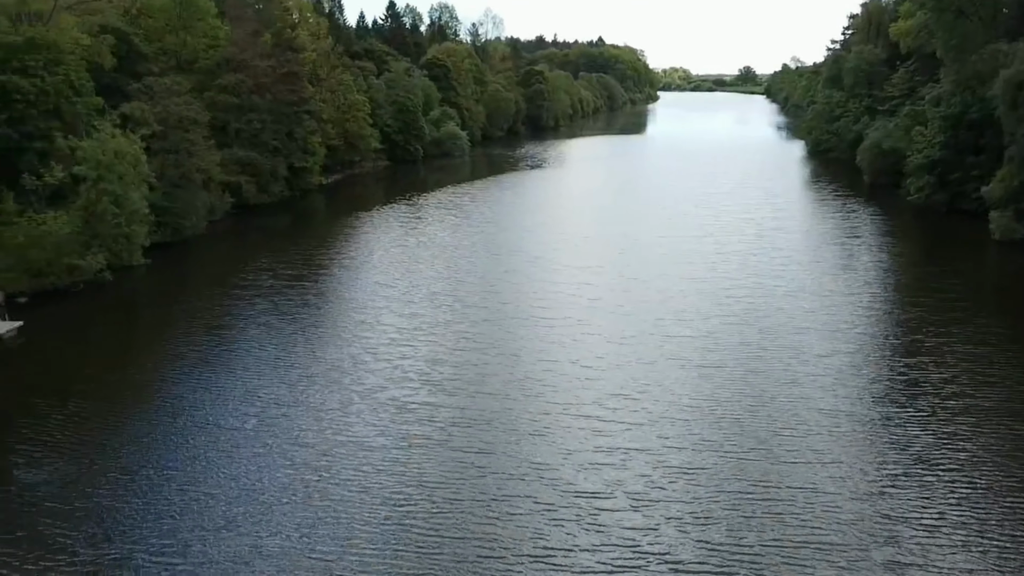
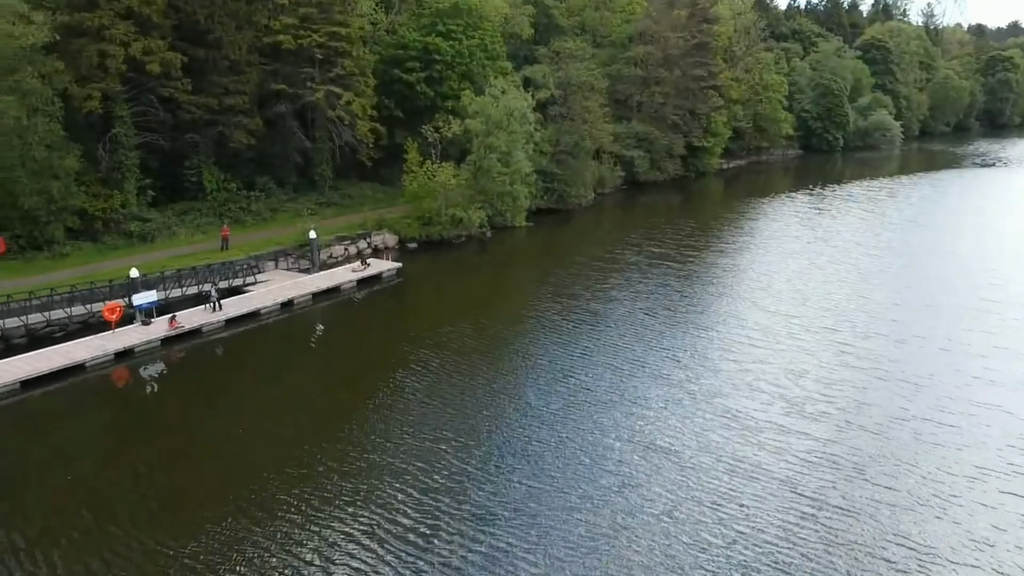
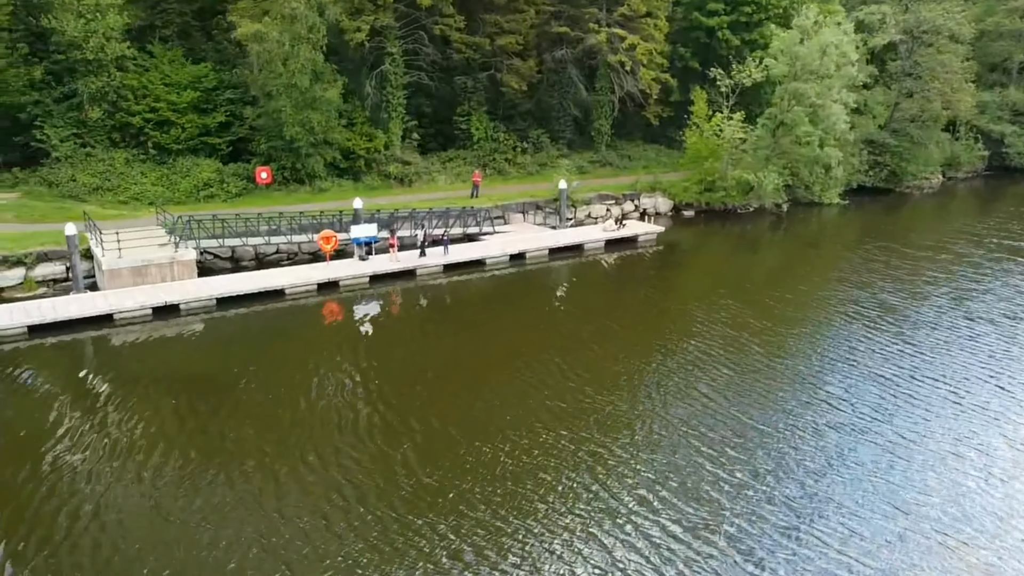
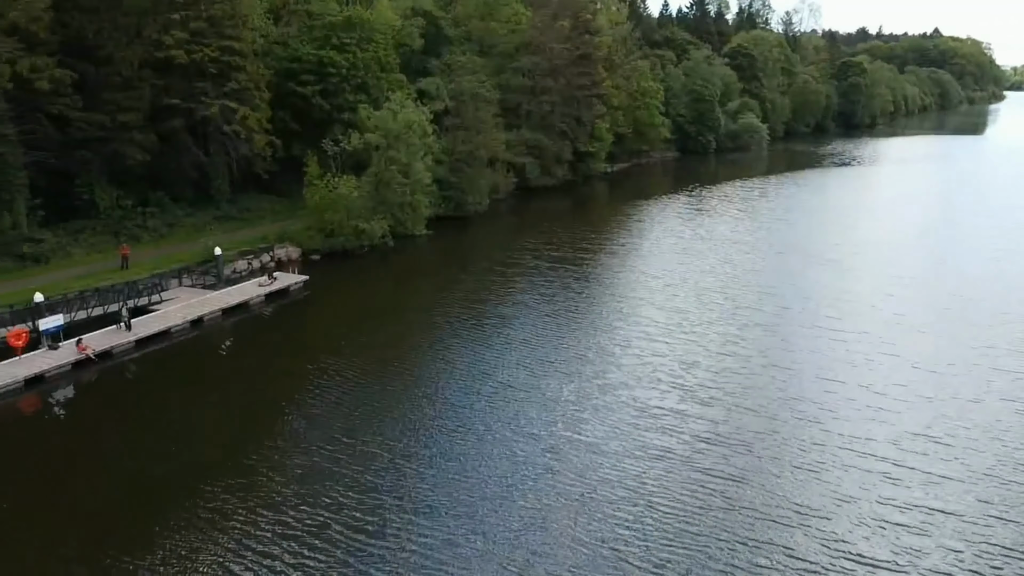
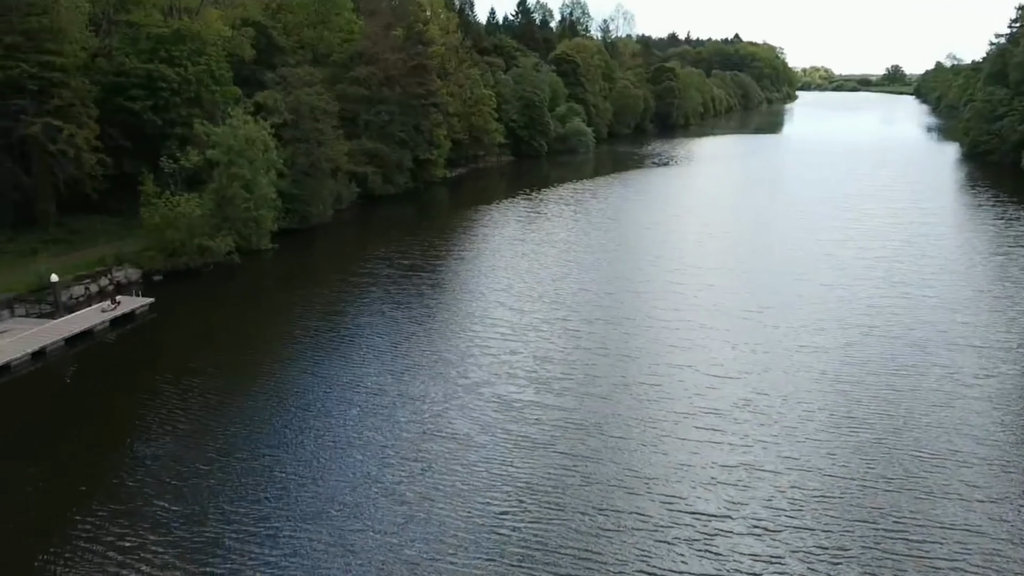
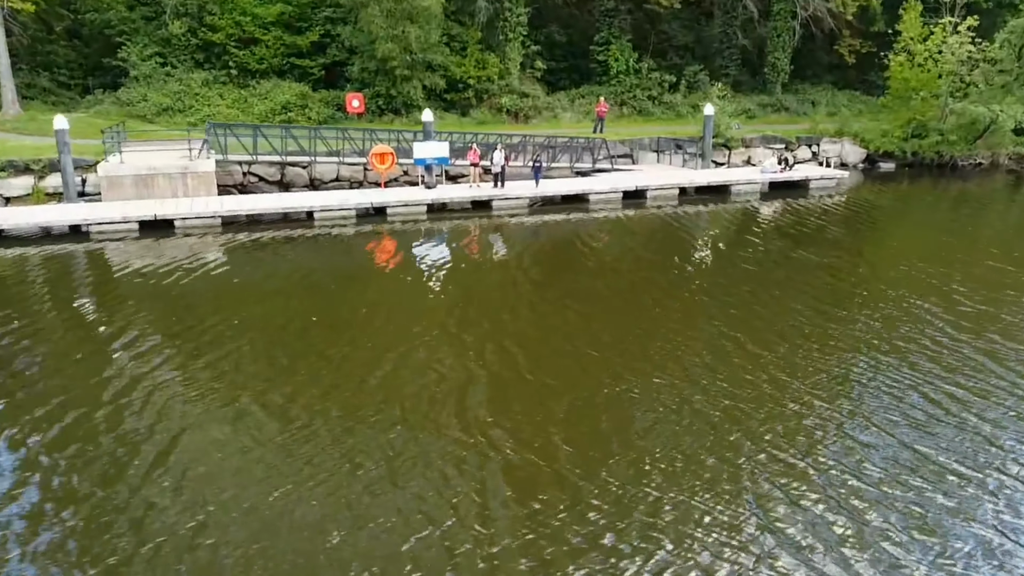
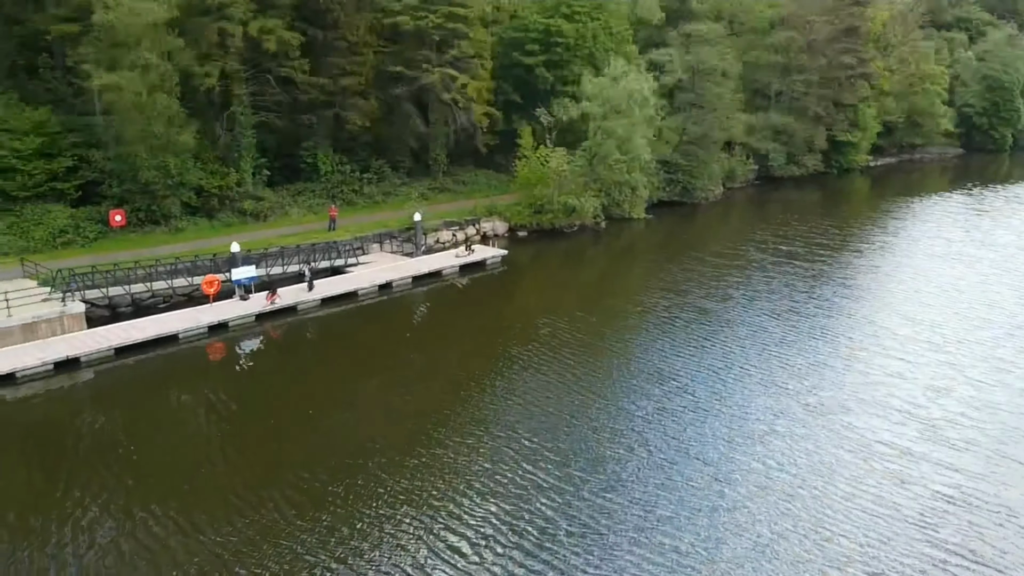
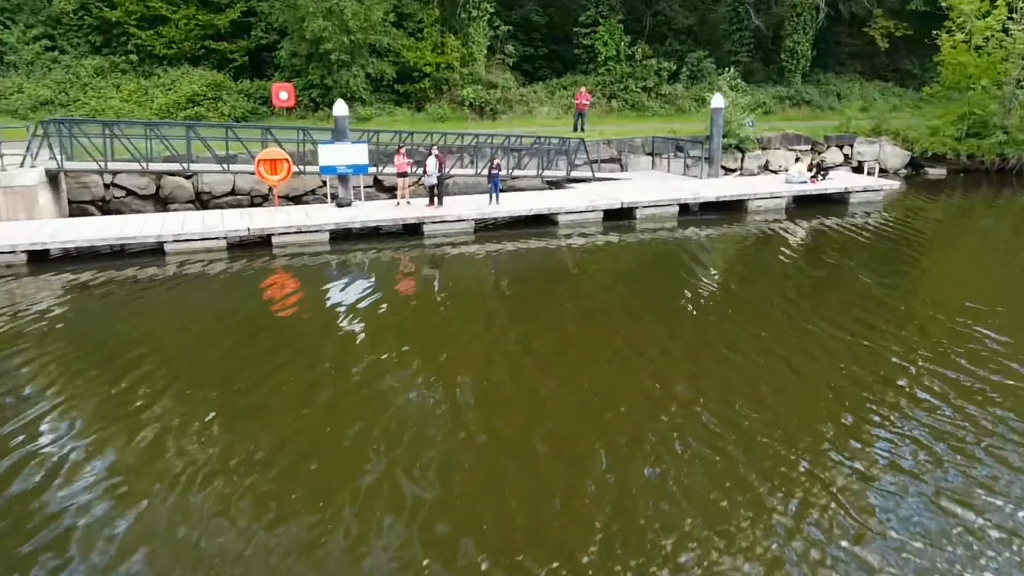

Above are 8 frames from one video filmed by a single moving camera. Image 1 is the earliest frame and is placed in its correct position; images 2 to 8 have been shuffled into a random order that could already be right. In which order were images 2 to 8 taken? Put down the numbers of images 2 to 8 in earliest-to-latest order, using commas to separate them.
5, 4, 2, 7, 3, 6, 8
